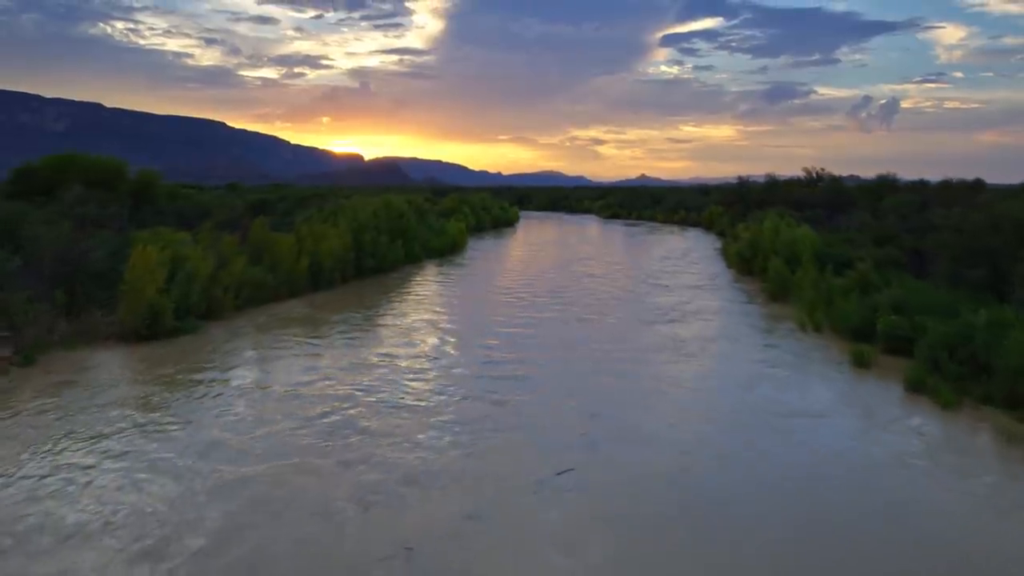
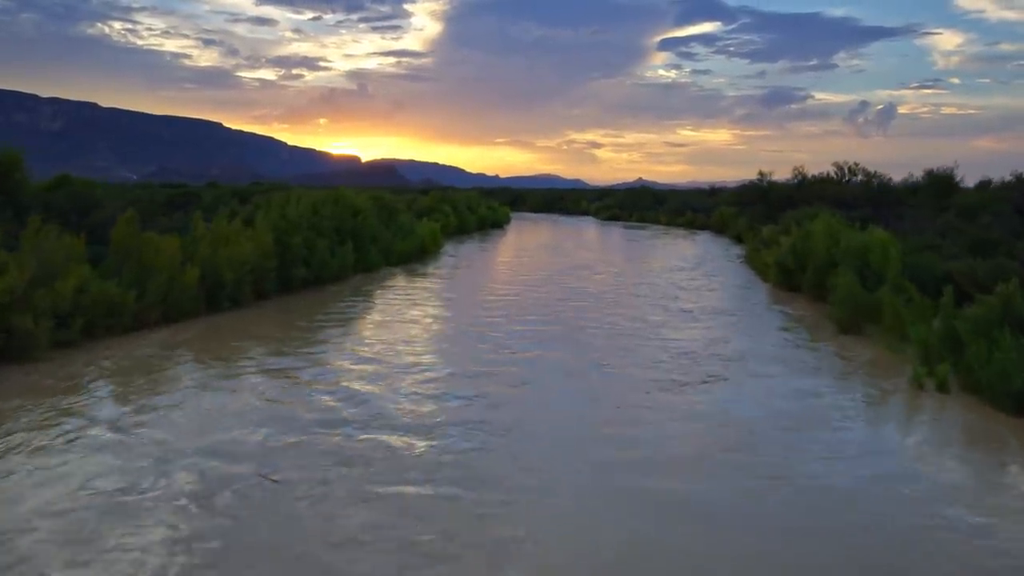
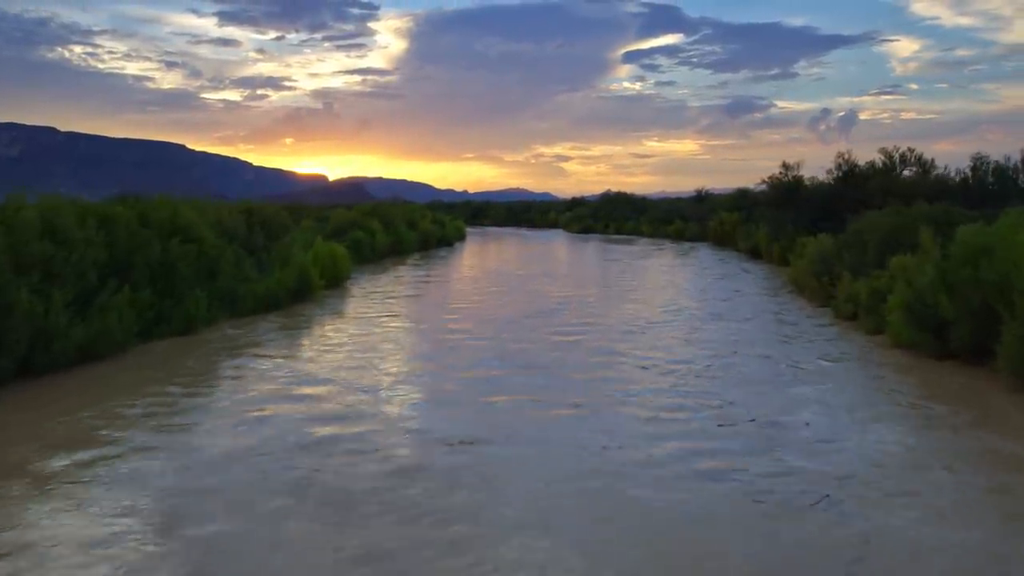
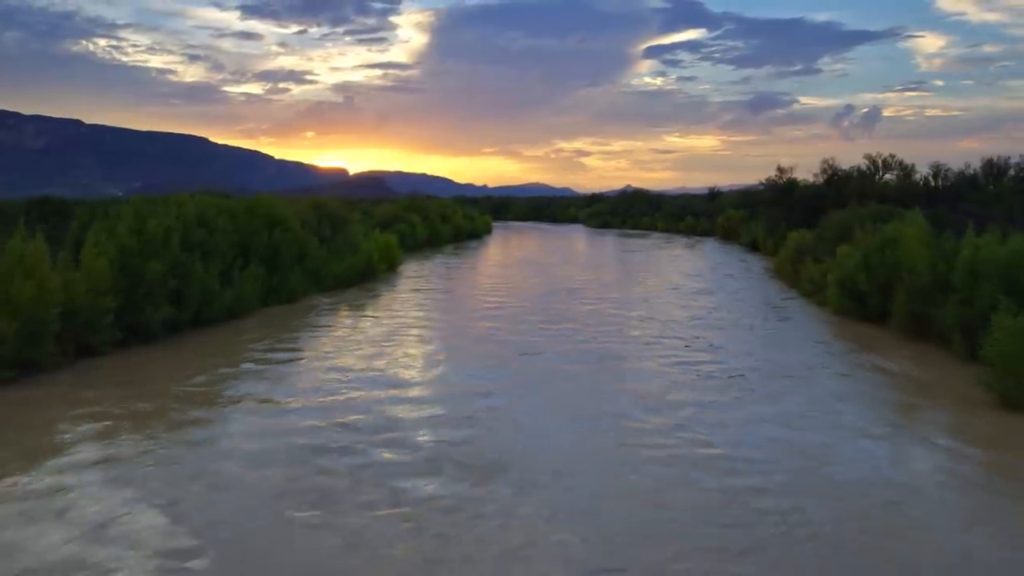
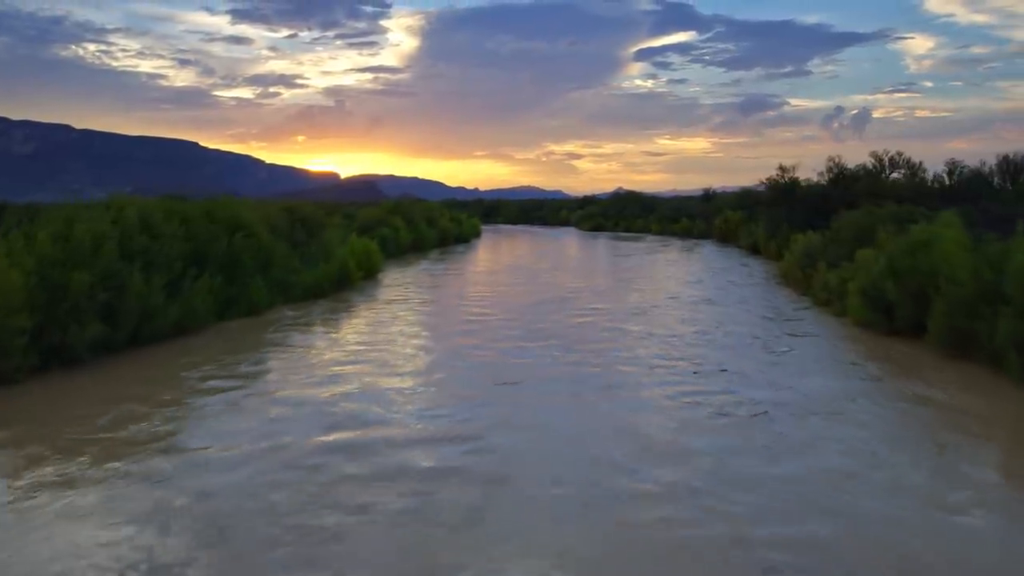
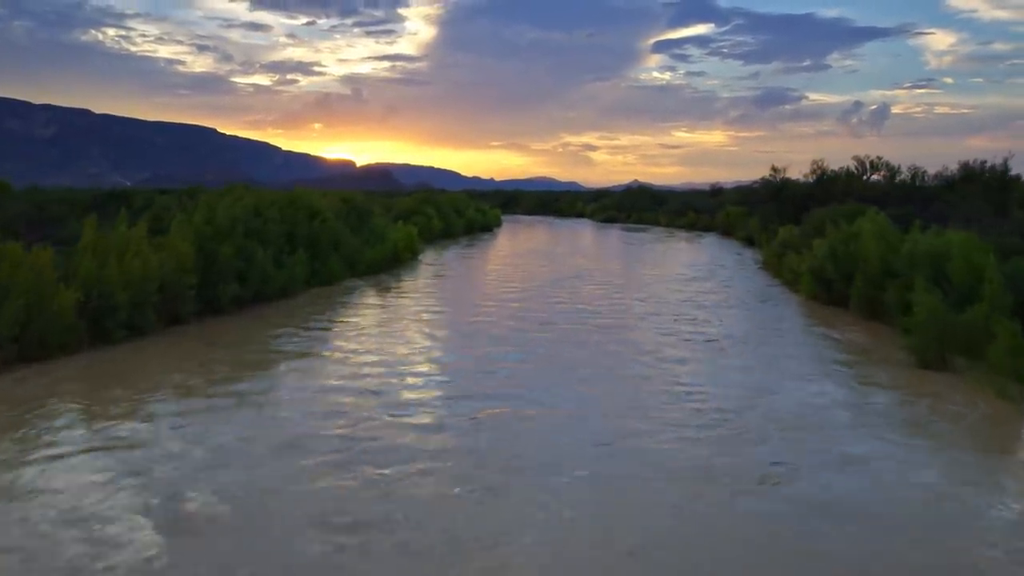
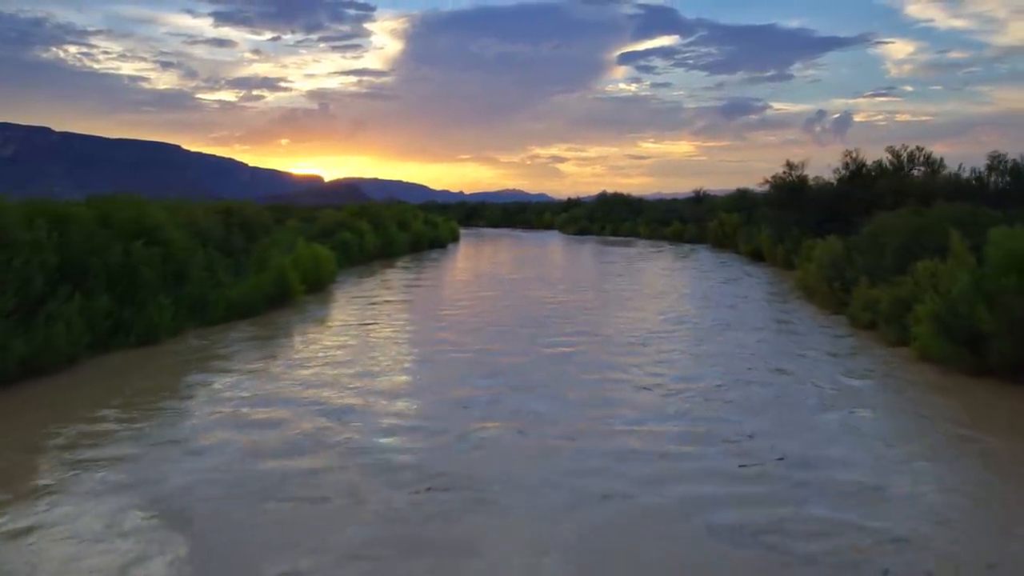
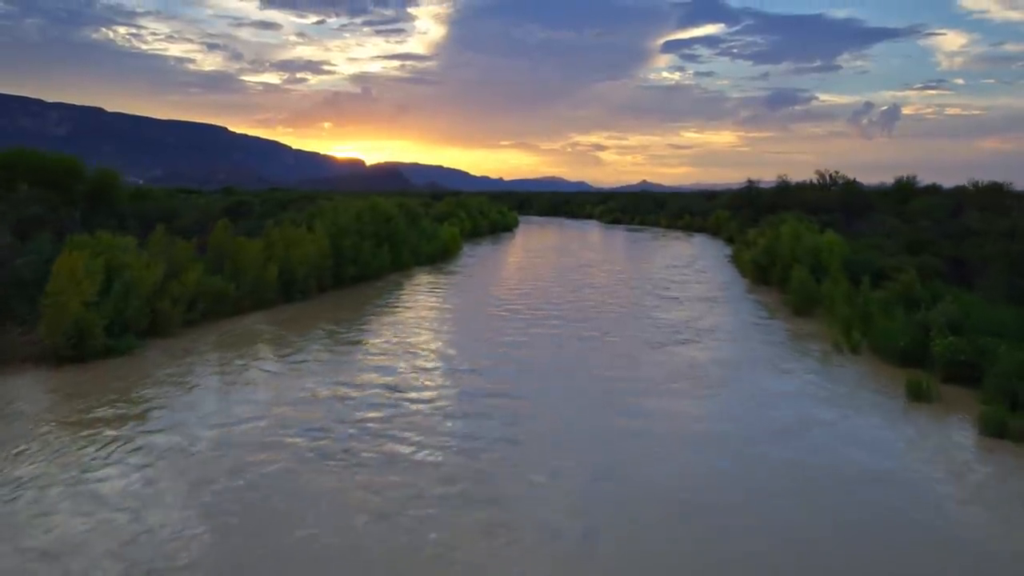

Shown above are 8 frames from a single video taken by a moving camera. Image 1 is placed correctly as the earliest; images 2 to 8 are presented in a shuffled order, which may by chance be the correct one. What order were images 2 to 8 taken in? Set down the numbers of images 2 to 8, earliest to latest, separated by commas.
8, 2, 6, 4, 5, 3, 7
